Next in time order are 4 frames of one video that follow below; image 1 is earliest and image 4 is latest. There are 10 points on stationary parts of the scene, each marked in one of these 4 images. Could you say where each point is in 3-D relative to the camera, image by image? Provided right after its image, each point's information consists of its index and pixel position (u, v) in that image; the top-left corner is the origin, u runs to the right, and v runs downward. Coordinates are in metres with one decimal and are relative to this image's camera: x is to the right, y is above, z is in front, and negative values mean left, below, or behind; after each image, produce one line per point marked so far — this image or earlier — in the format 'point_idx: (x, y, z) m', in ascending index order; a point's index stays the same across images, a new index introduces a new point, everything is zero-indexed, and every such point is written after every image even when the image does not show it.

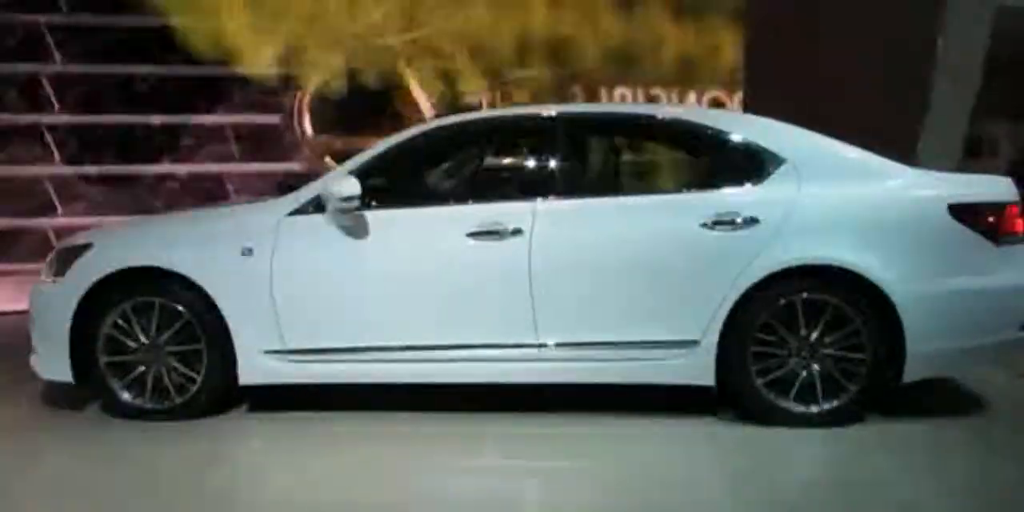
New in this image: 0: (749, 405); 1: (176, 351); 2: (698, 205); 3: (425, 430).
0: (+1.2, -0.7, +5.9) m
1: (-1.7, -0.5, +6.2) m
2: (+0.9, +0.2, +5.8) m
3: (-0.5, -0.9, +6.1) m
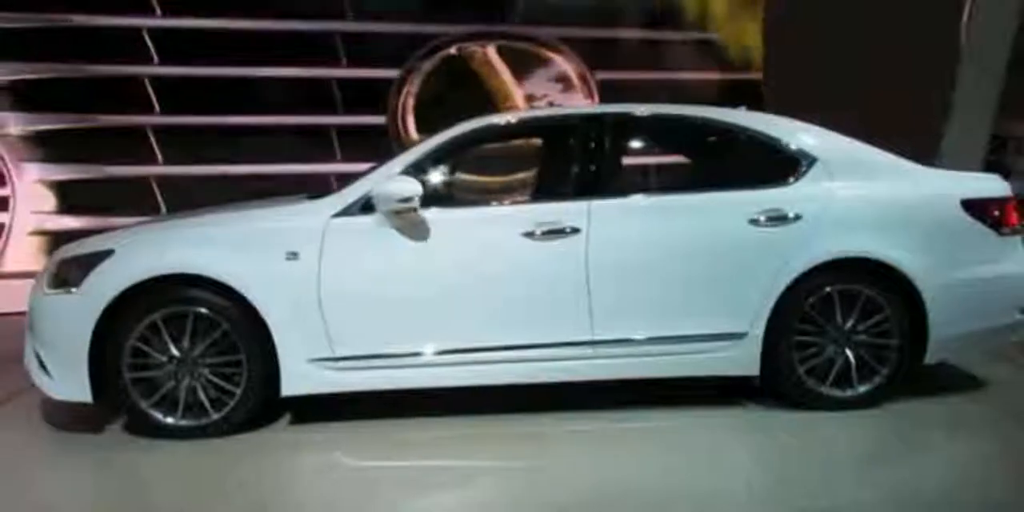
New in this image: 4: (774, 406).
0: (+1.4, -0.7, +6.2) m
1: (-1.4, -0.5, +5.9) m
2: (+1.2, +0.3, +6.1) m
3: (-0.2, -0.9, +6.1) m
4: (+1.4, -0.8, +6.3) m
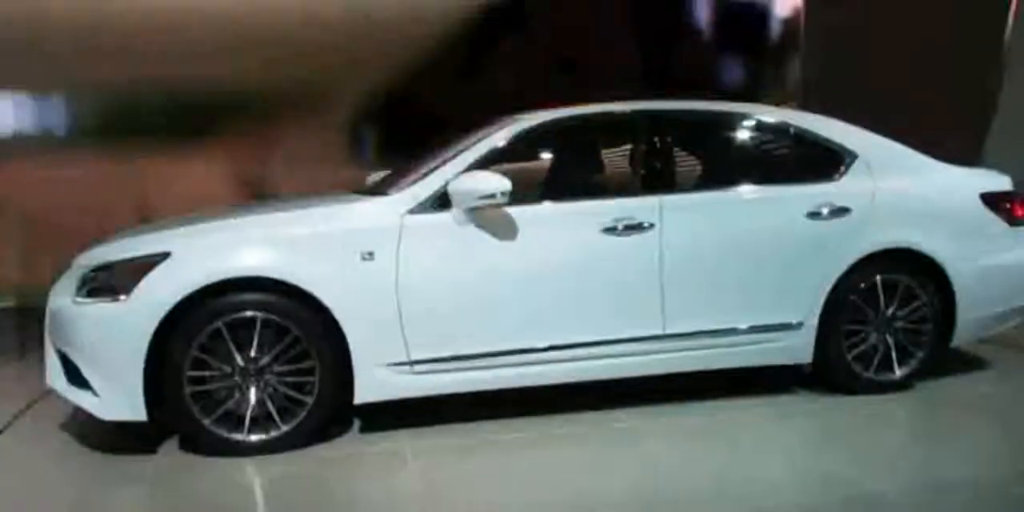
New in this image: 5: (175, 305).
0: (+1.7, -0.6, +6.4) m
1: (-1.0, -0.5, +5.6) m
2: (+1.5, +0.3, +6.2) m
3: (+0.1, -0.9, +6.0) m
4: (+1.6, -0.7, +6.5) m
5: (-1.5, -0.2, +5.5) m
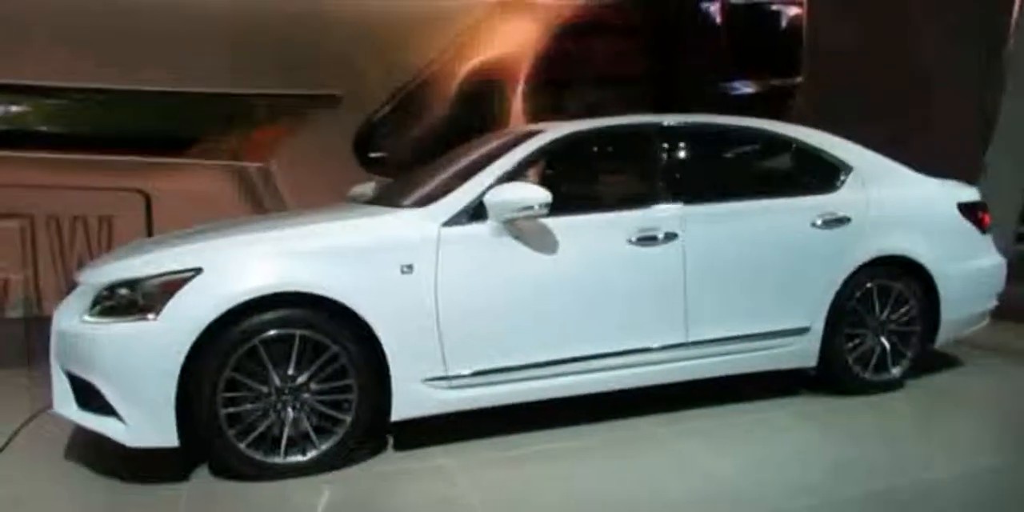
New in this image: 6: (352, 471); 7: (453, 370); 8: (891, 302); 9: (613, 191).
0: (+1.8, -0.7, +6.6) m
1: (-0.9, -0.6, +5.4) m
2: (+1.5, +0.3, +6.4) m
3: (+0.3, -0.9, +5.9) m
4: (+1.7, -0.8, +6.7) m
5: (-1.3, -0.3, +5.2) m
6: (-0.7, -1.0, +5.5) m
7: (-0.3, -0.5, +5.6) m
8: (+2.1, -0.3, +6.7) m
9: (+0.5, +0.3, +6.0) m
